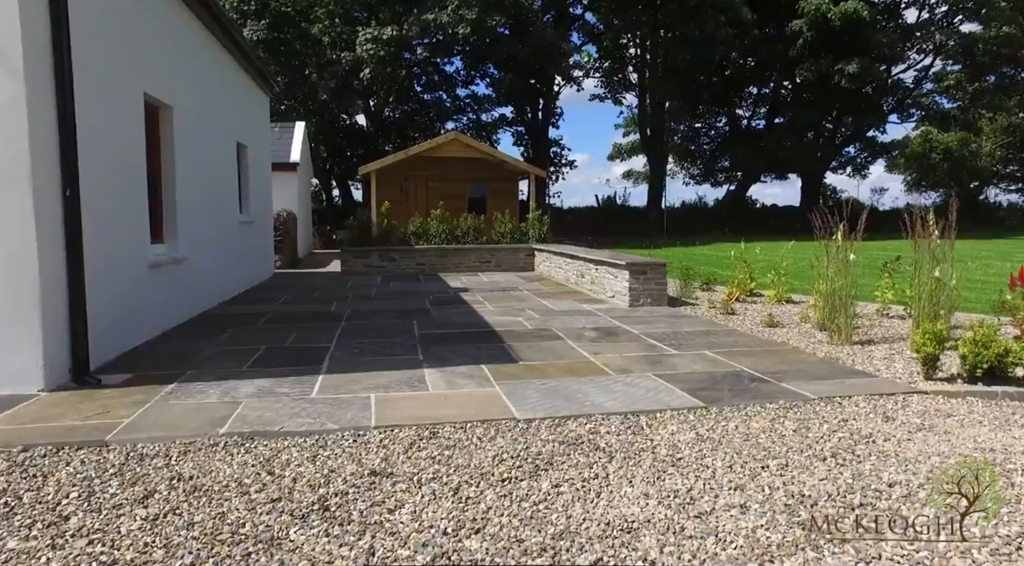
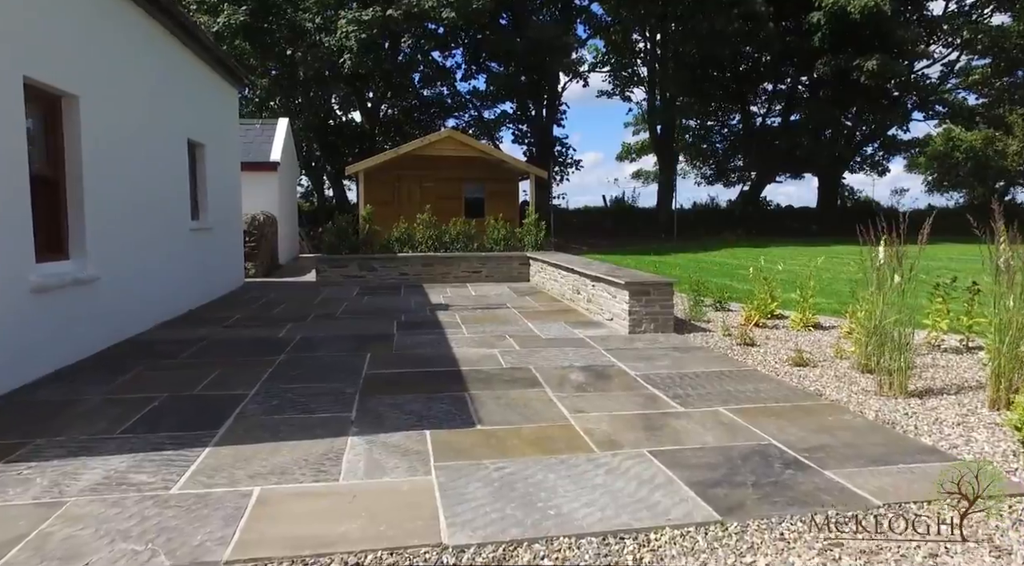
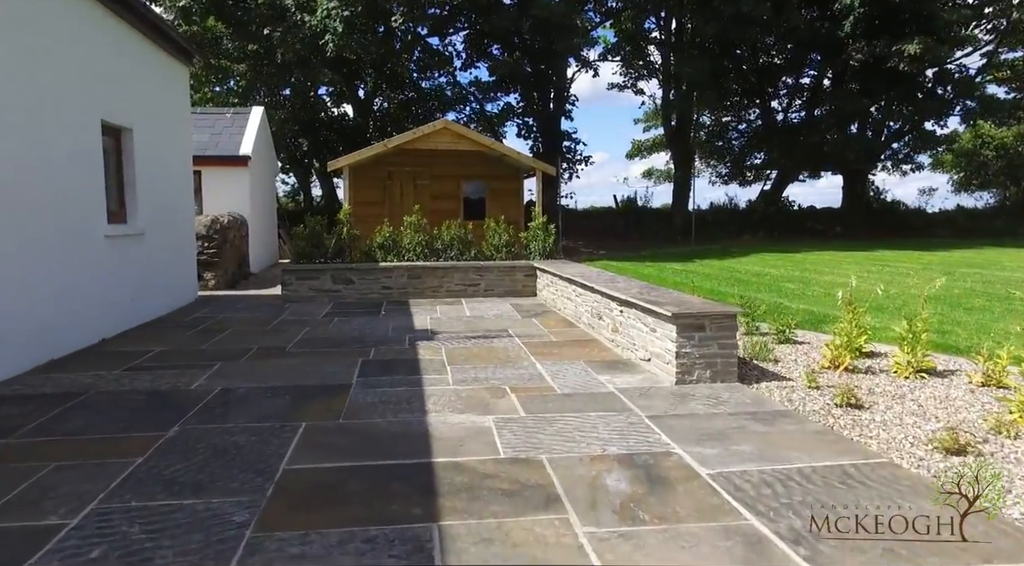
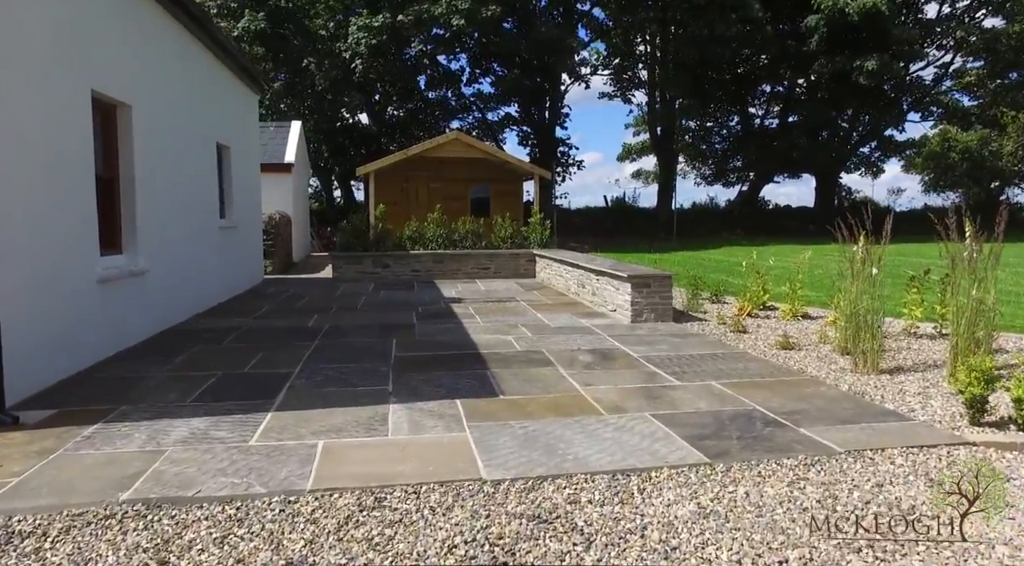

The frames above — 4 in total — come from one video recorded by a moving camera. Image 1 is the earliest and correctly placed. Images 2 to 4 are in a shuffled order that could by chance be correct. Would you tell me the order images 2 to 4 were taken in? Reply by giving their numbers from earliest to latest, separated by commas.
4, 2, 3
